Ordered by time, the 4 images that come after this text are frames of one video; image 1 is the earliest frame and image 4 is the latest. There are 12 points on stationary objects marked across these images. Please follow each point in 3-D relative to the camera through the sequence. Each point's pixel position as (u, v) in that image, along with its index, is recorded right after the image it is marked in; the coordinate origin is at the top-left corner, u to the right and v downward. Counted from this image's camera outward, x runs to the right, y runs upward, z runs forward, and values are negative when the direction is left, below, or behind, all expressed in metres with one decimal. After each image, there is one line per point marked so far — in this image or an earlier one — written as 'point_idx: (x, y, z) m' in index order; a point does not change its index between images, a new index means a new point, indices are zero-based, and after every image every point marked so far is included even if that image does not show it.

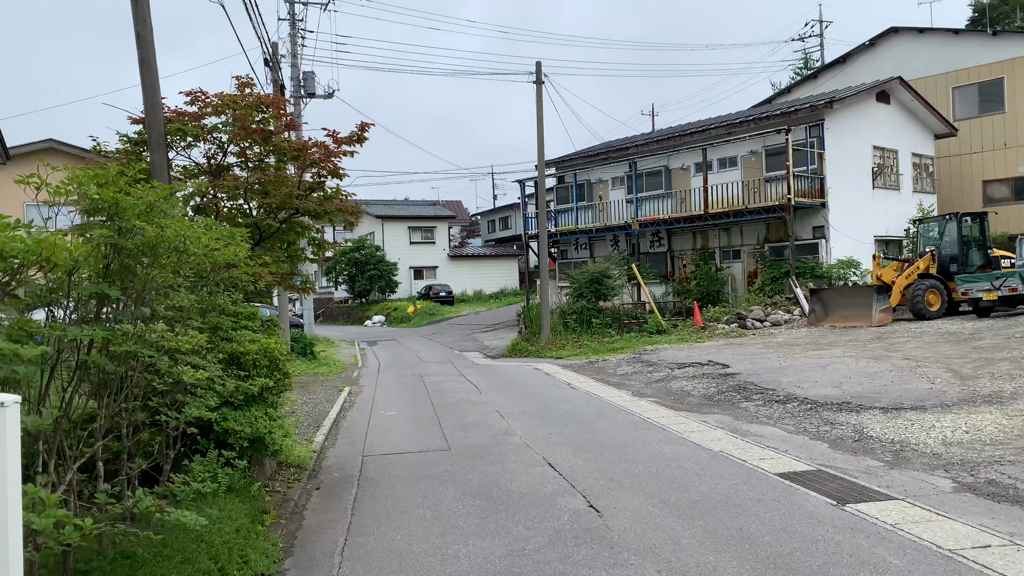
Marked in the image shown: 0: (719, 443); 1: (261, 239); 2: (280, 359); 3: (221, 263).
0: (+1.8, -1.3, +6.9) m
1: (-1.9, +0.4, +5.9) m
2: (-1.5, -0.5, +5.1) m
3: (-1.5, +0.1, +4.1) m
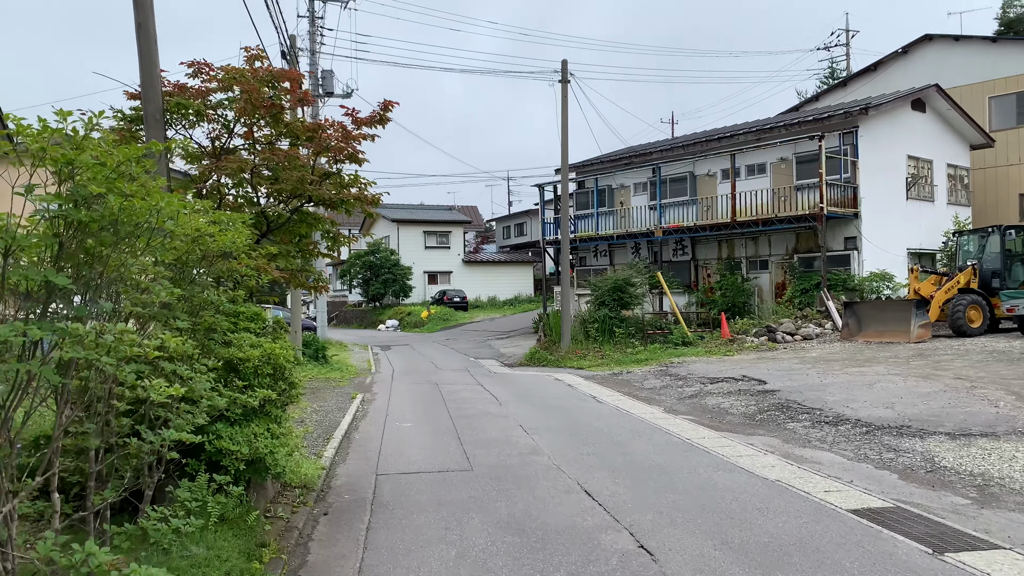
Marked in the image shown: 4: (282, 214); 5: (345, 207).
0: (+2.0, -1.4, +6.2) m
1: (-1.6, +0.4, +5.3) m
2: (-1.3, -0.4, +4.4) m
3: (-1.3, +0.2, +3.5) m
4: (-1.5, +0.5, +5.1) m
5: (-1.1, +0.5, +5.3) m
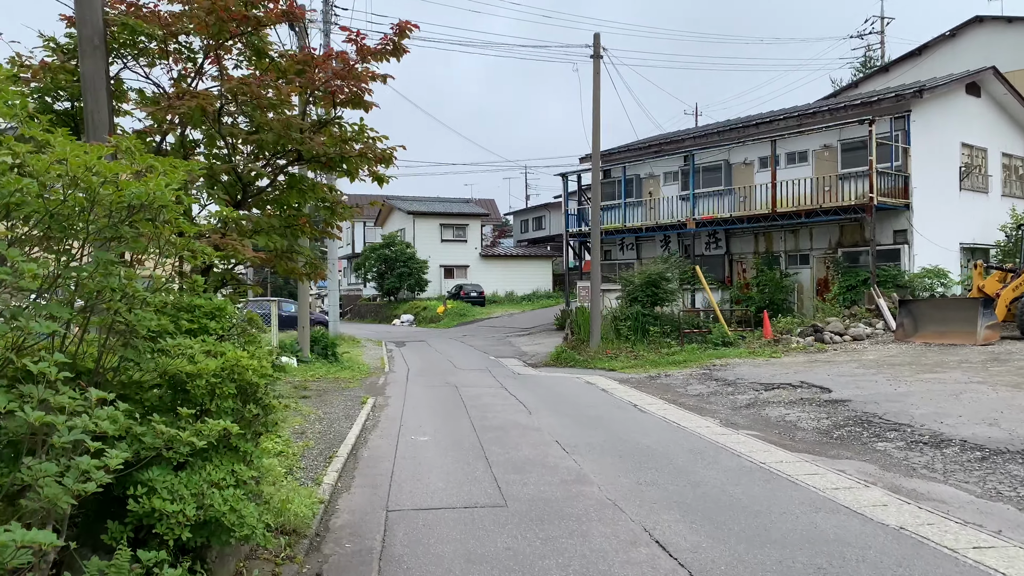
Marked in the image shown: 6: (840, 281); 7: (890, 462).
0: (+2.3, -1.4, +4.9) m
1: (-1.4, +0.5, +4.1) m
2: (-1.0, -0.4, +3.2) m
3: (-1.1, +0.2, +2.2) m
4: (-1.2, +0.5, +3.9) m
5: (-0.8, +0.6, +4.1) m
6: (+7.9, +0.2, +19.2) m
7: (+3.0, -1.4, +6.3) m
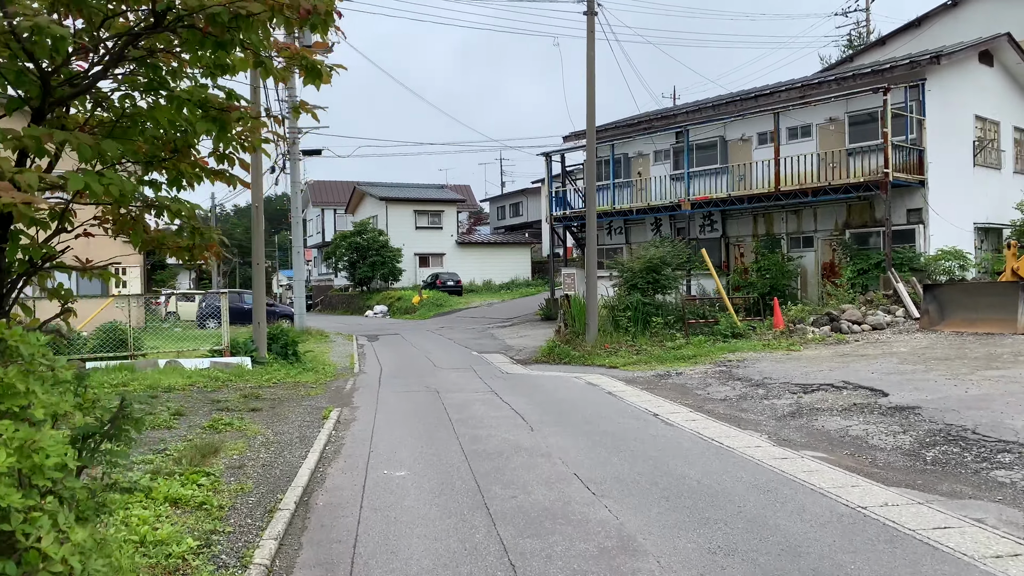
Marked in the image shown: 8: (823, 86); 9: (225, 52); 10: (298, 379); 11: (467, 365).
0: (+2.4, -1.3, +3.2) m
1: (-1.2, +0.5, +2.3) m
2: (-0.8, -0.3, +1.4) m
3: (-0.9, +0.2, +0.4) m
4: (-1.1, +0.6, +2.1) m
5: (-0.7, +0.7, +2.3) m
6: (+7.5, +0.5, +17.7) m
7: (+3.0, -1.3, +4.6) m
8: (+7.4, +4.8, +18.8) m
9: (-0.8, +0.7, +2.3) m
10: (-3.2, -1.3, +11.7) m
11: (-0.8, -1.3, +13.6) m
